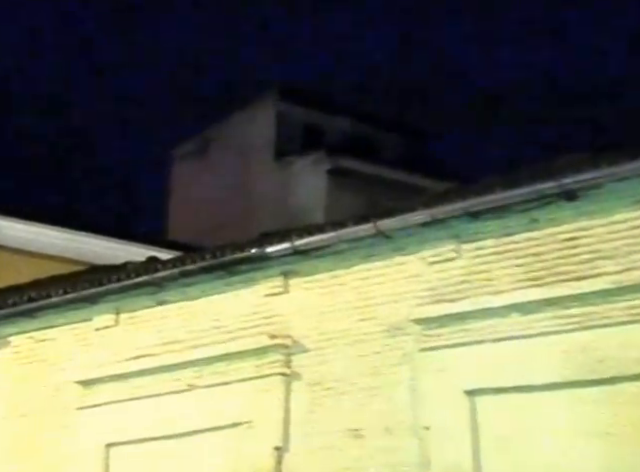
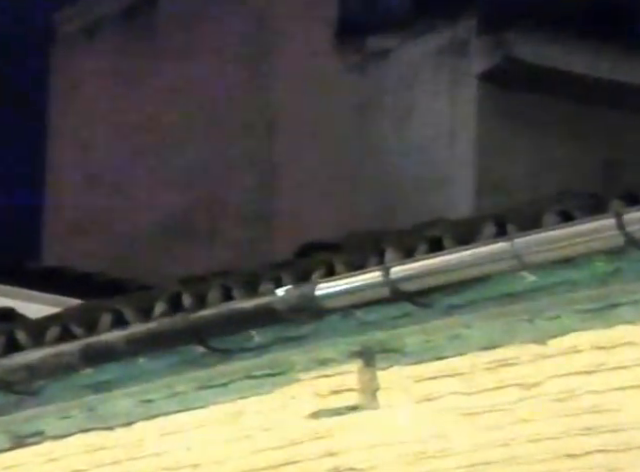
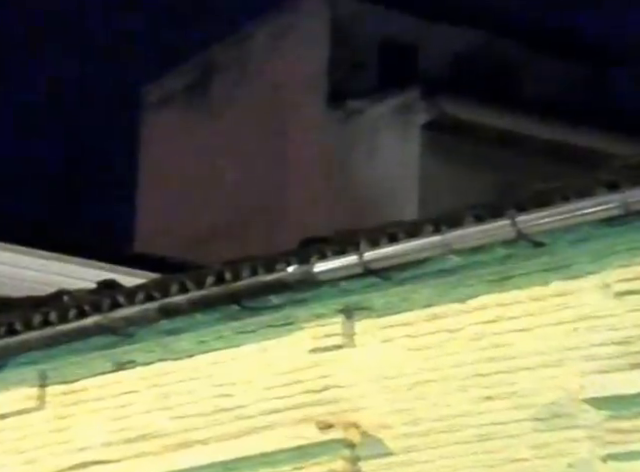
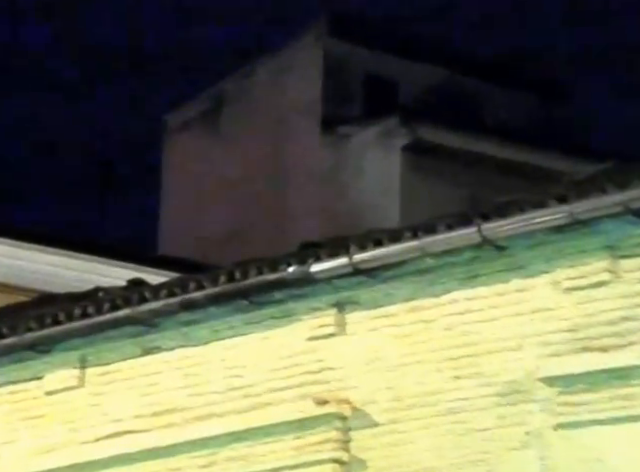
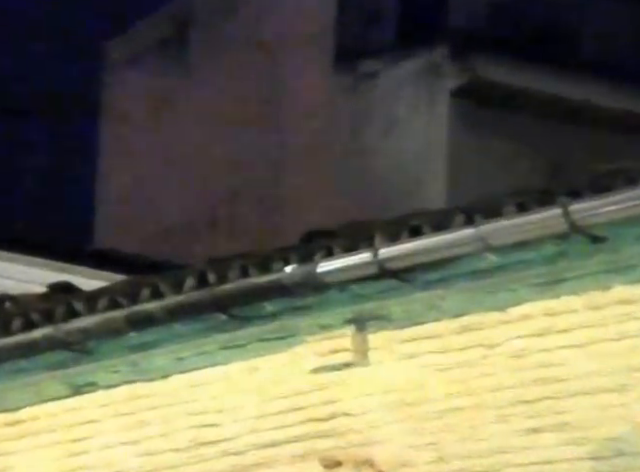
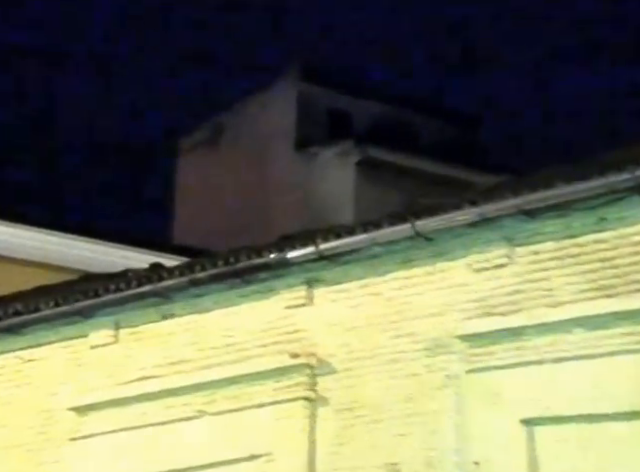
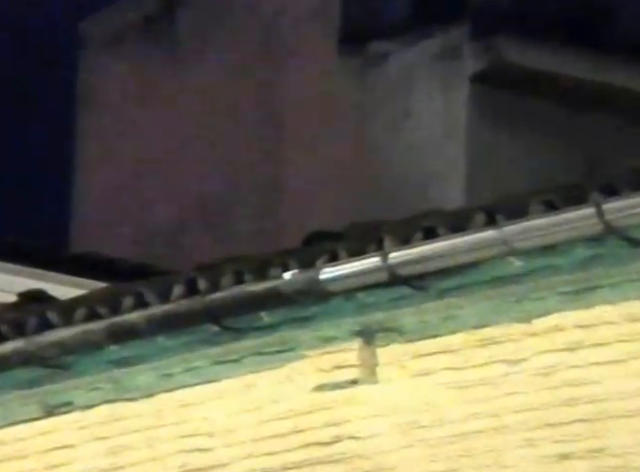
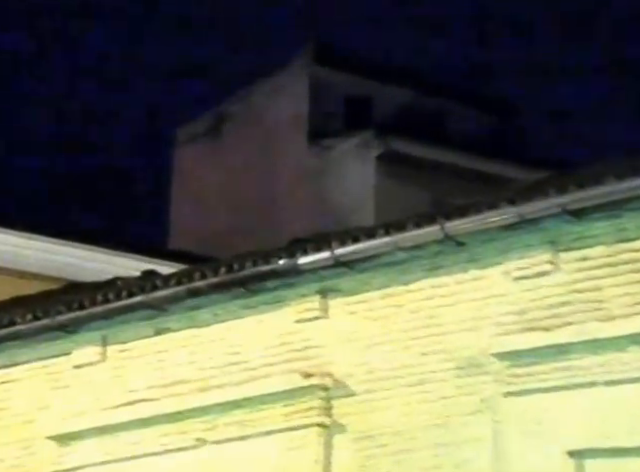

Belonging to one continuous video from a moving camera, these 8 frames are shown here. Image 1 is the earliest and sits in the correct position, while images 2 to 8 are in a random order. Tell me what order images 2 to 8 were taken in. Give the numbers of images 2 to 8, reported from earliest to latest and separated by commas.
6, 8, 4, 3, 5, 7, 2
